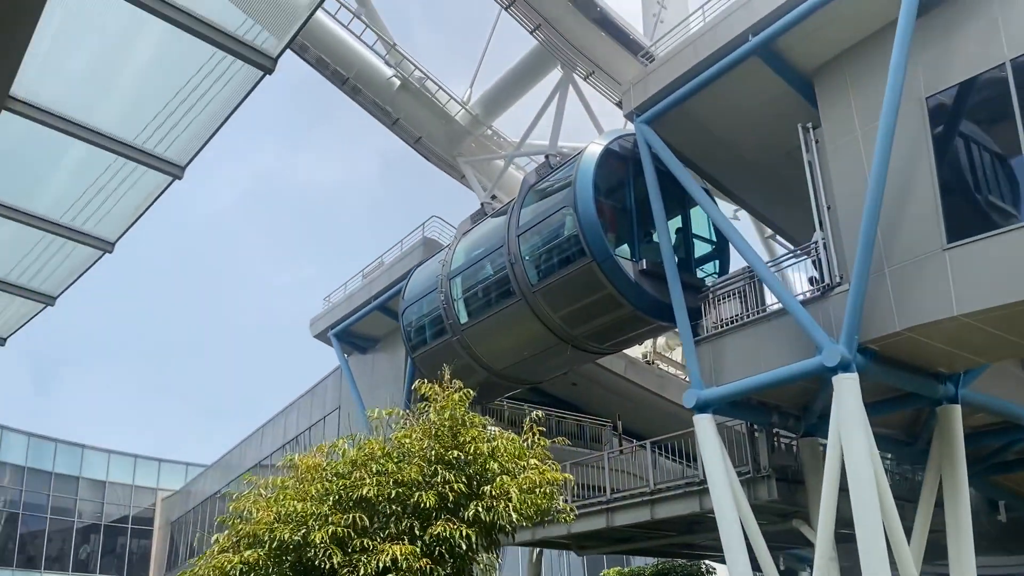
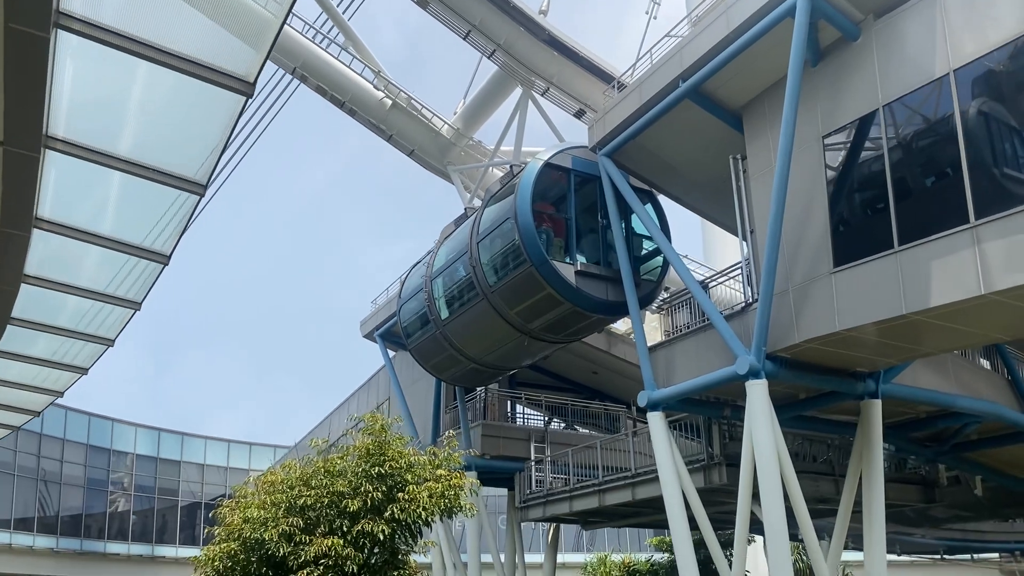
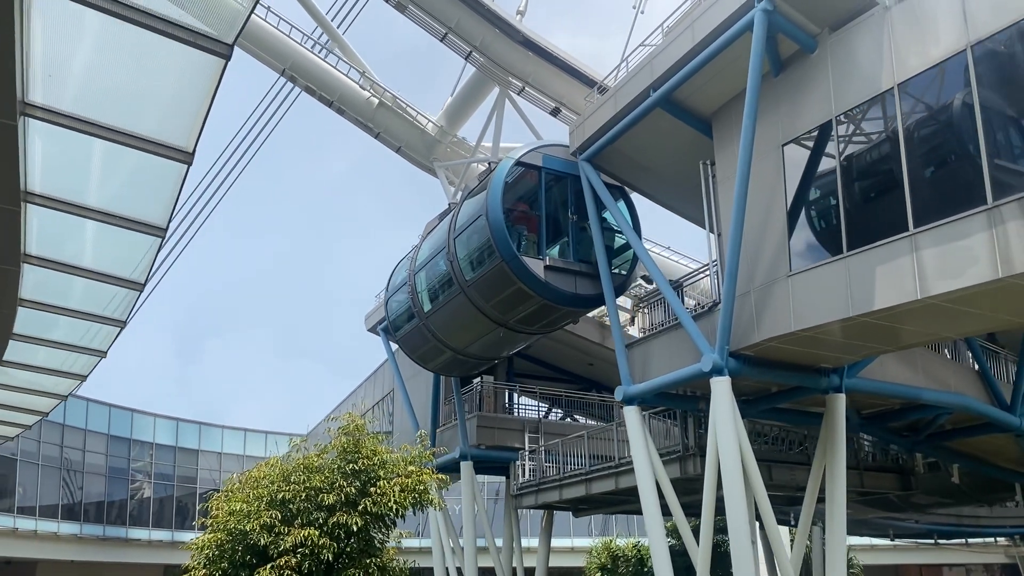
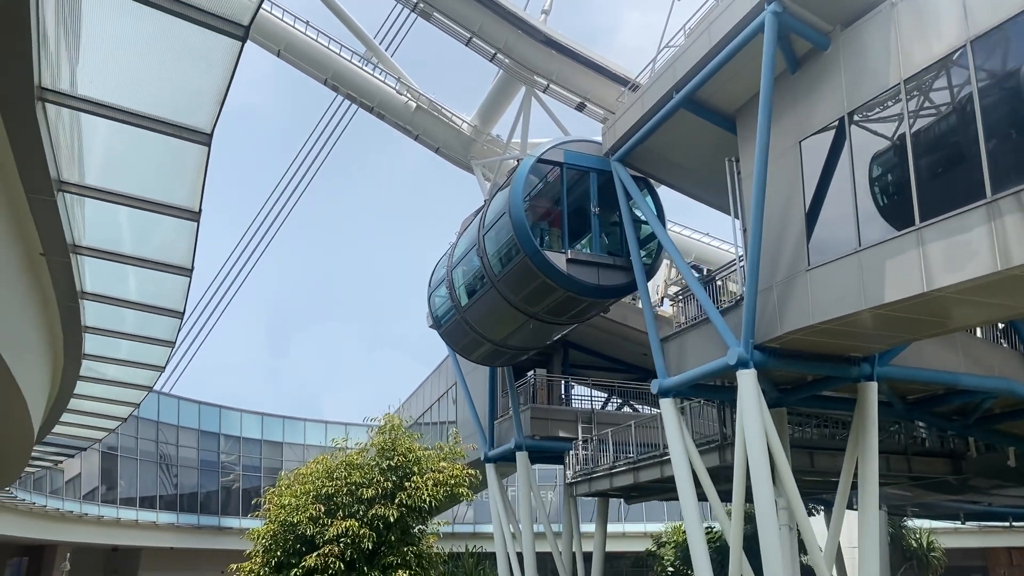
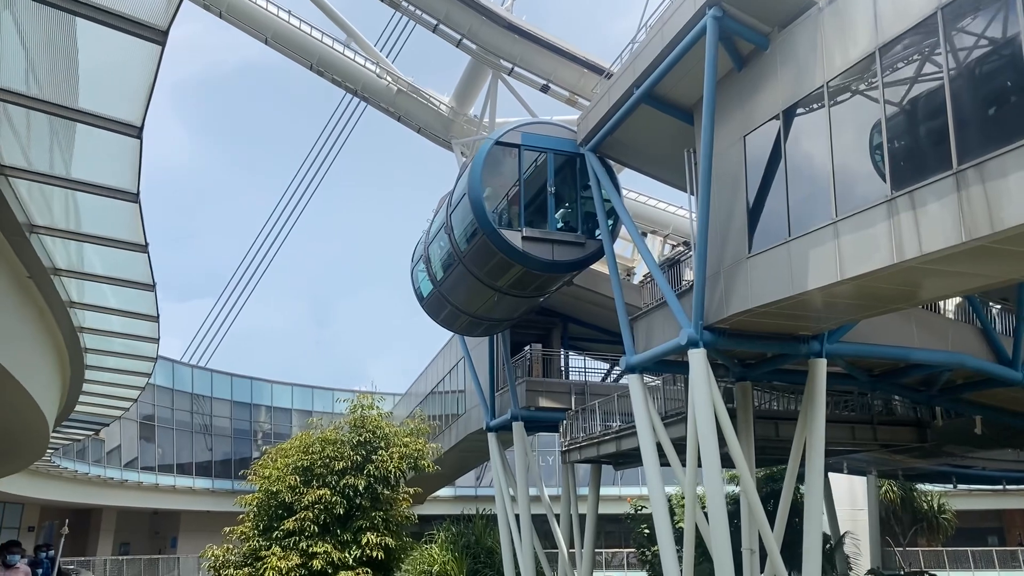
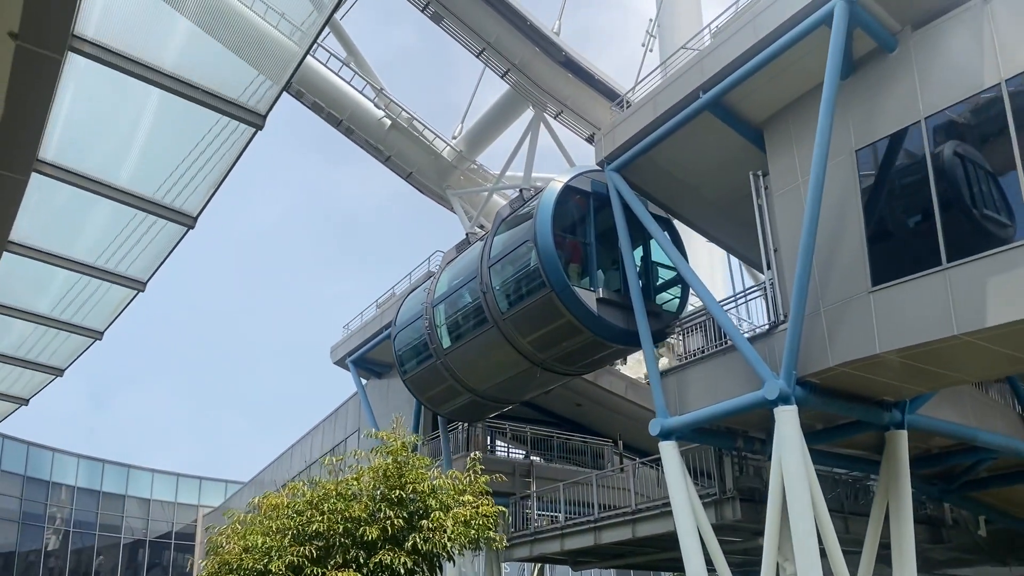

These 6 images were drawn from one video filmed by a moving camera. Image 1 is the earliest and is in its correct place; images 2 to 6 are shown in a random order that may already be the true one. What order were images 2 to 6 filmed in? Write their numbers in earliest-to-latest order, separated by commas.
6, 2, 3, 4, 5
